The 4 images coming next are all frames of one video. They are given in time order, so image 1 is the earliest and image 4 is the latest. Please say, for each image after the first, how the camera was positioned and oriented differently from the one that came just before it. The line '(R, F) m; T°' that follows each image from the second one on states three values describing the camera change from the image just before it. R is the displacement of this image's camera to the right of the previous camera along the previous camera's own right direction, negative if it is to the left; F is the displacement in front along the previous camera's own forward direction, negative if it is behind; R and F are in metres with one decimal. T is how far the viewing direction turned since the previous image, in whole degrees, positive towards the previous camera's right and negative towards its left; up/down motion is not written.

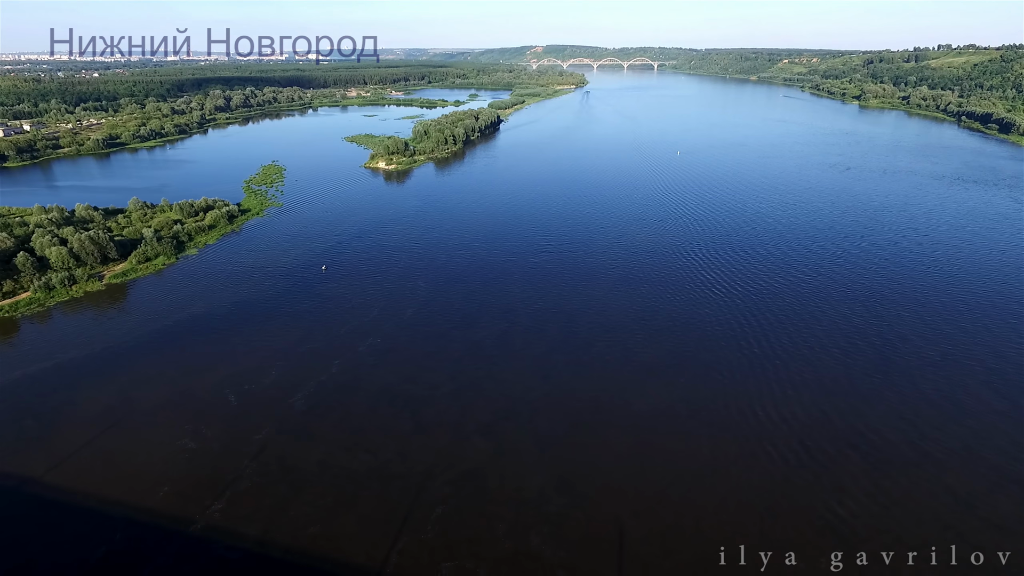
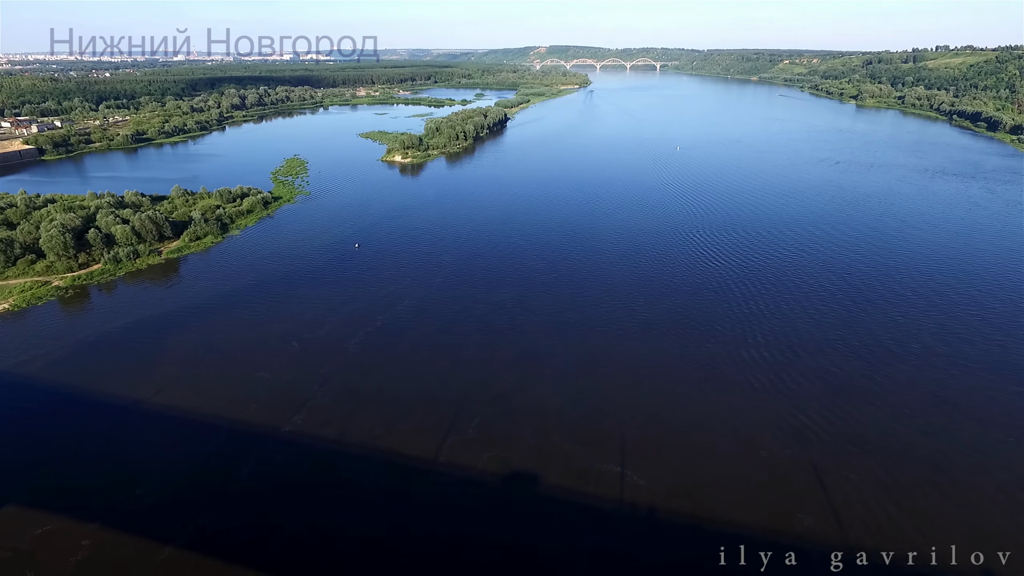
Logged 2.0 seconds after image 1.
(-0.8, -3.8) m; 0°
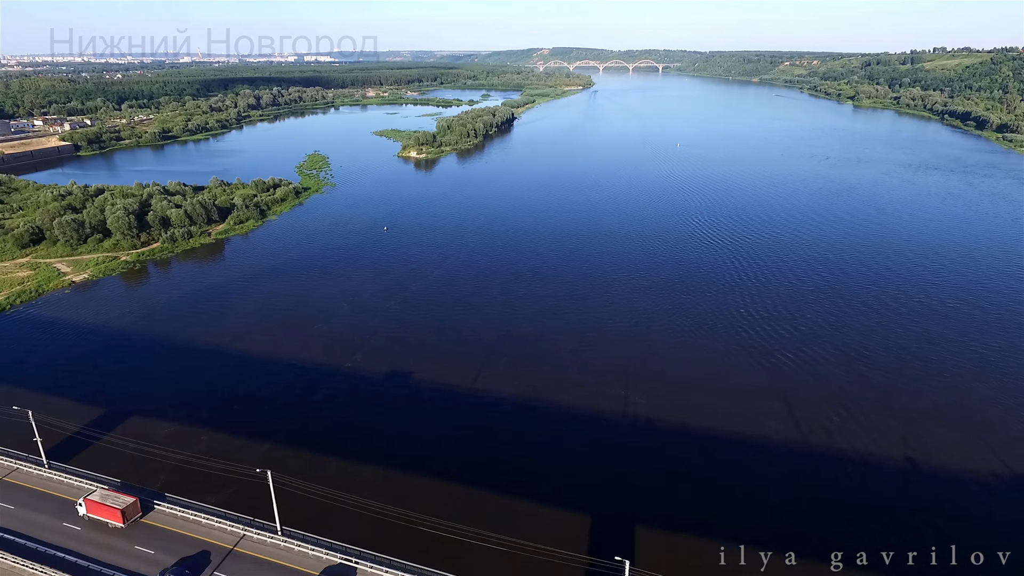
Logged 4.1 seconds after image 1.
(-0.9, -4.0) m; 0°
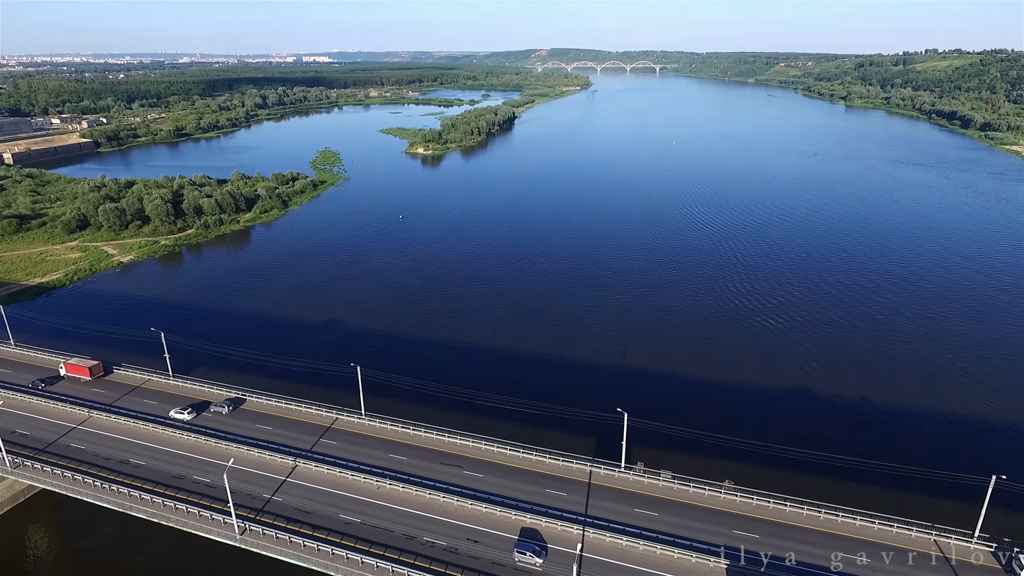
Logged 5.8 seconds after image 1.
(-0.7, -3.3) m; 0°
